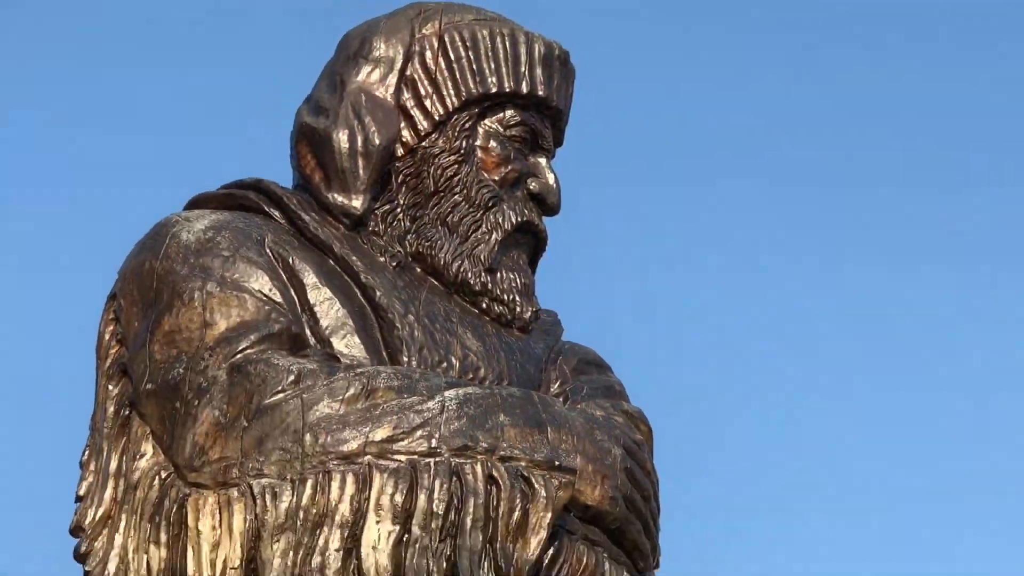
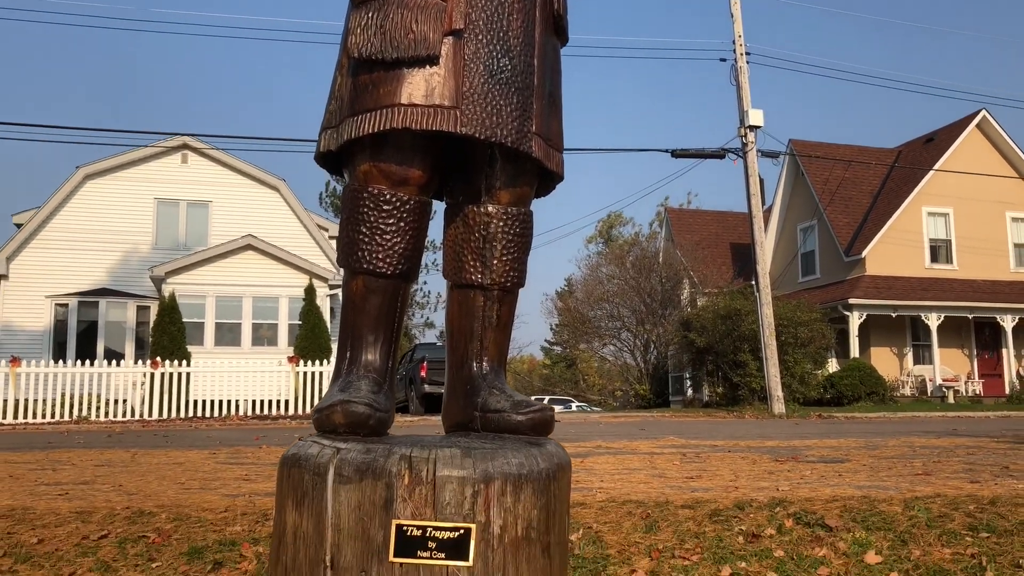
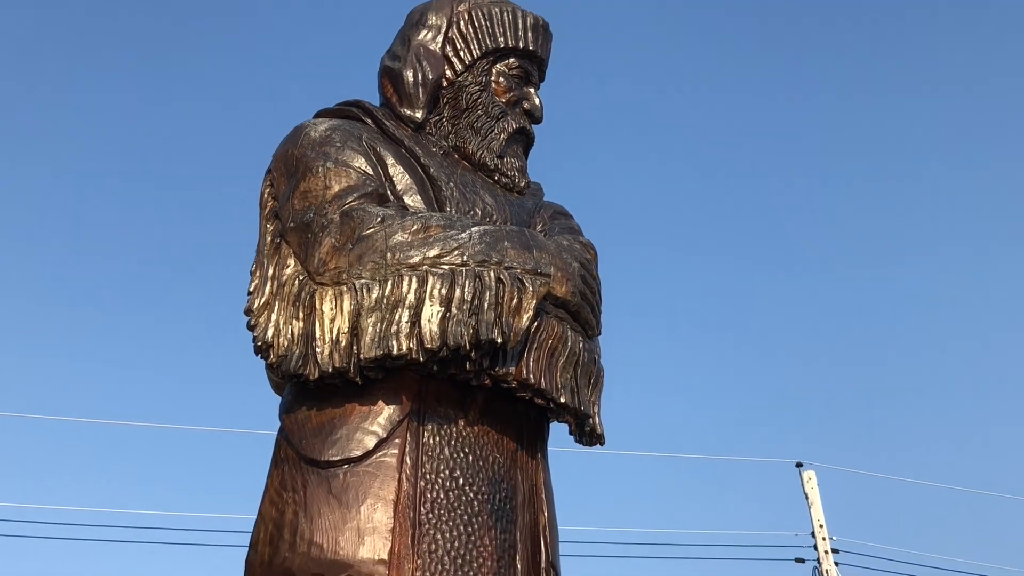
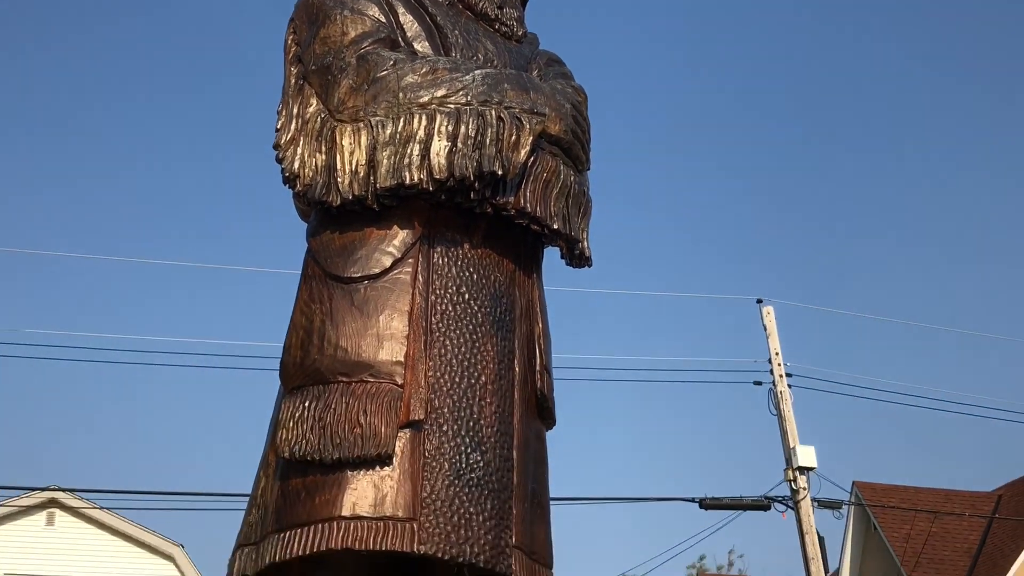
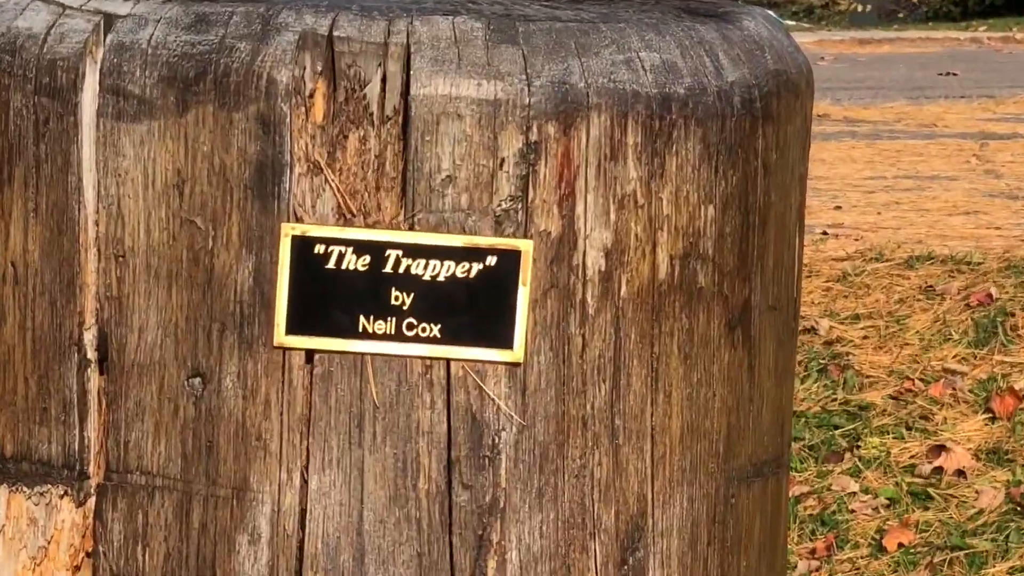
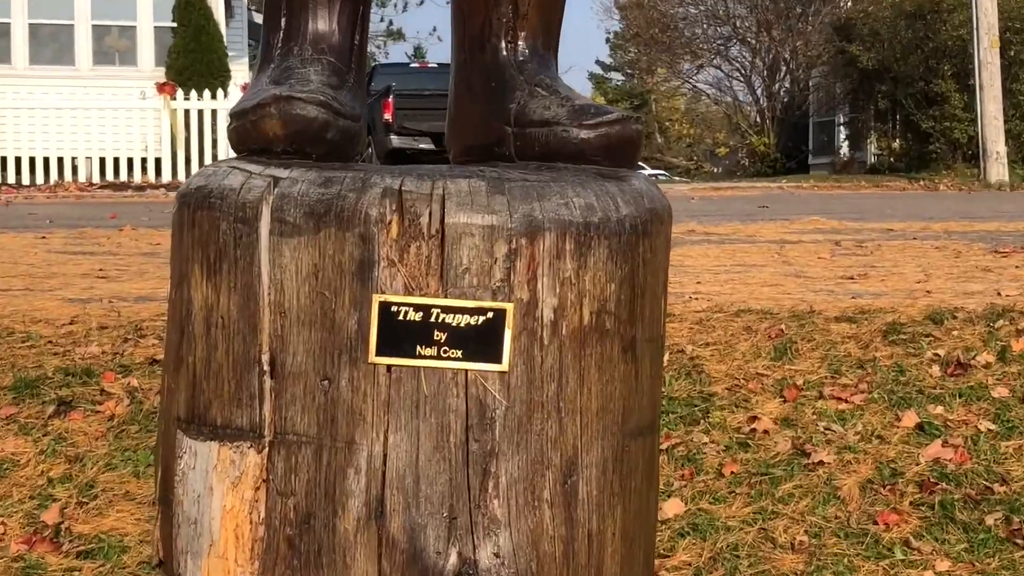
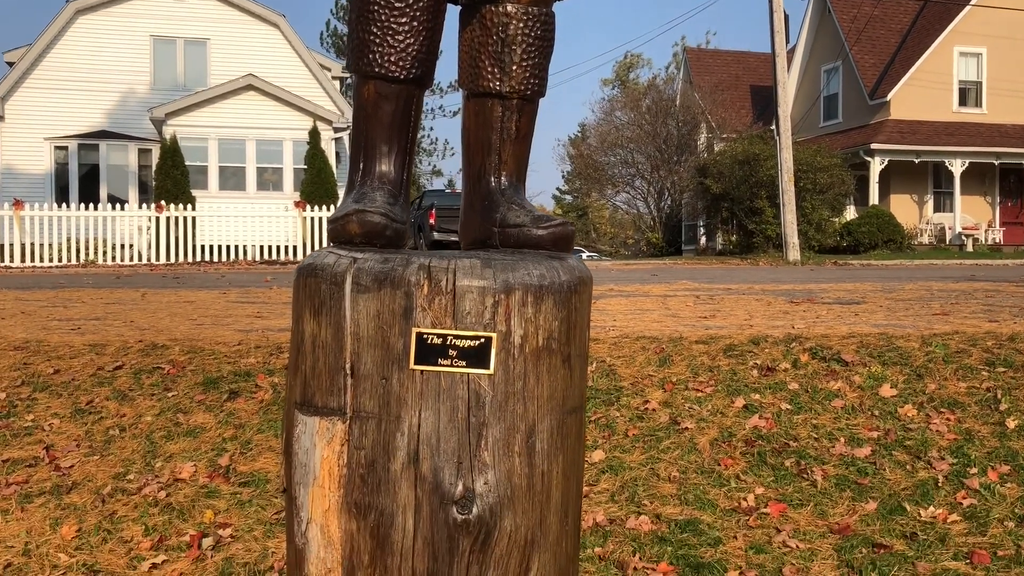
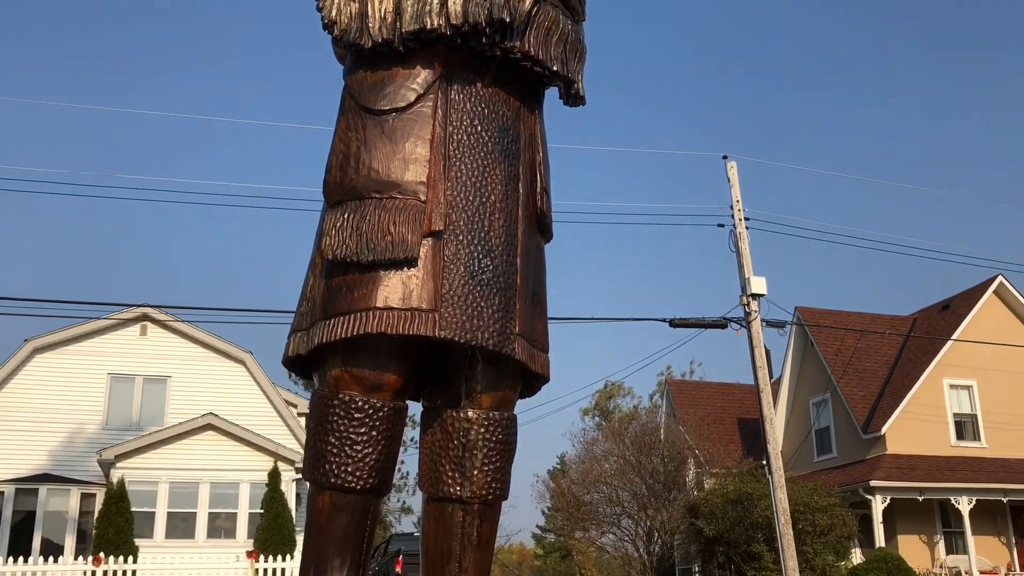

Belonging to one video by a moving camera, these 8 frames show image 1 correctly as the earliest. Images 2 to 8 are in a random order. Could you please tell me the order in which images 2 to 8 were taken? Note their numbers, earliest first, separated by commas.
3, 4, 8, 2, 7, 6, 5
